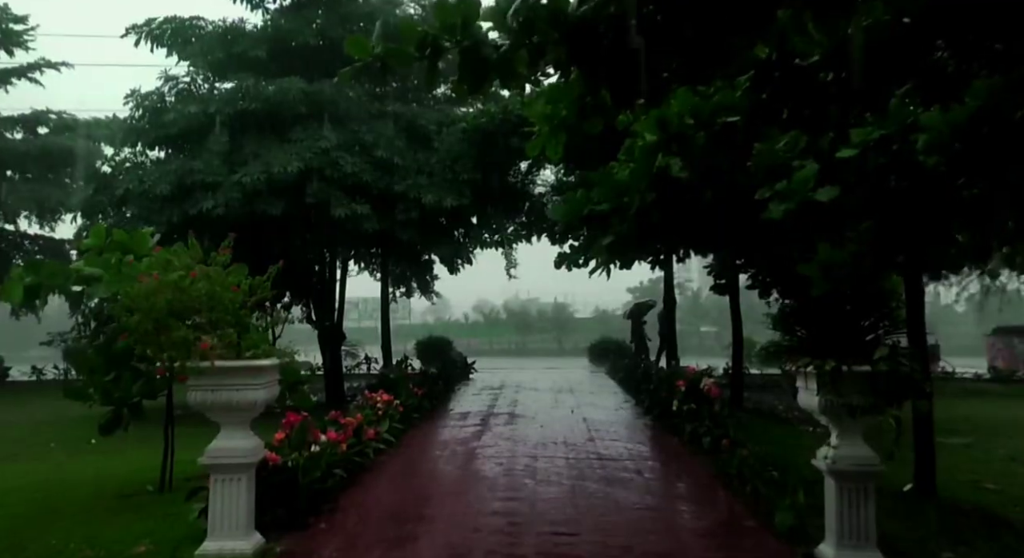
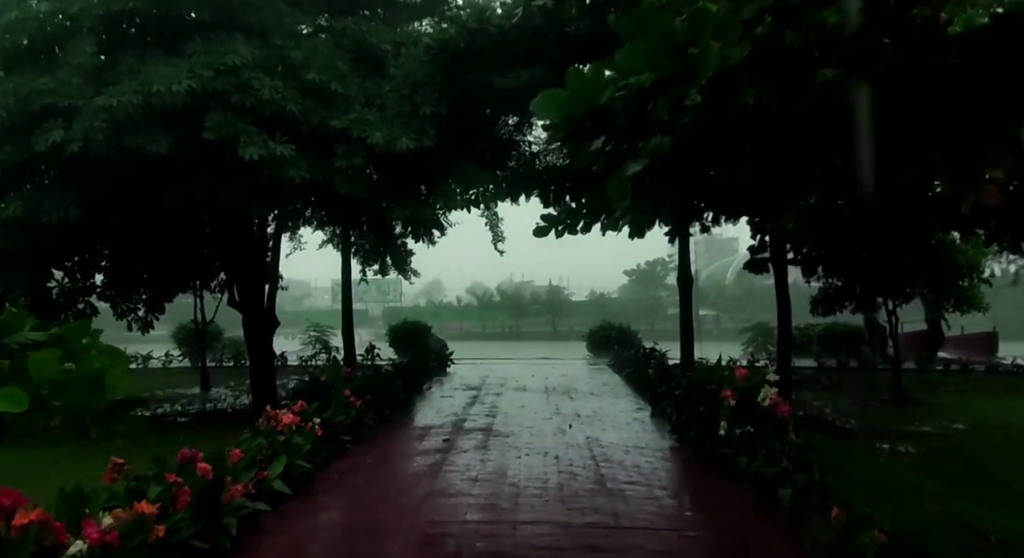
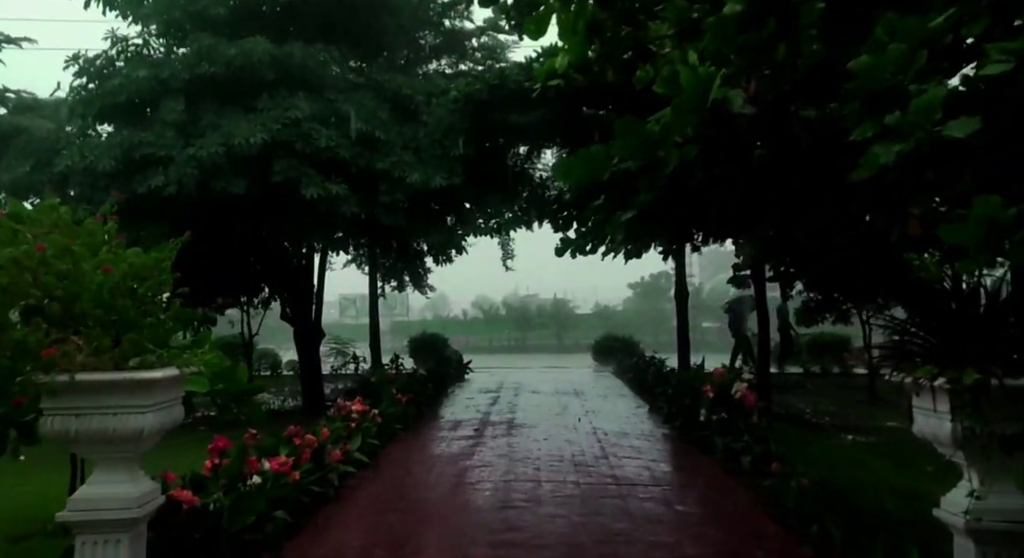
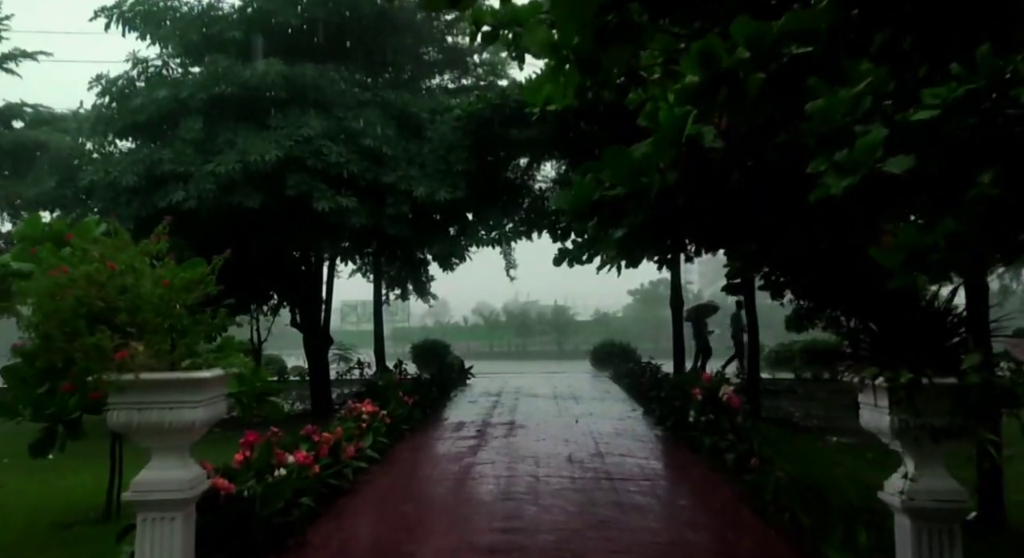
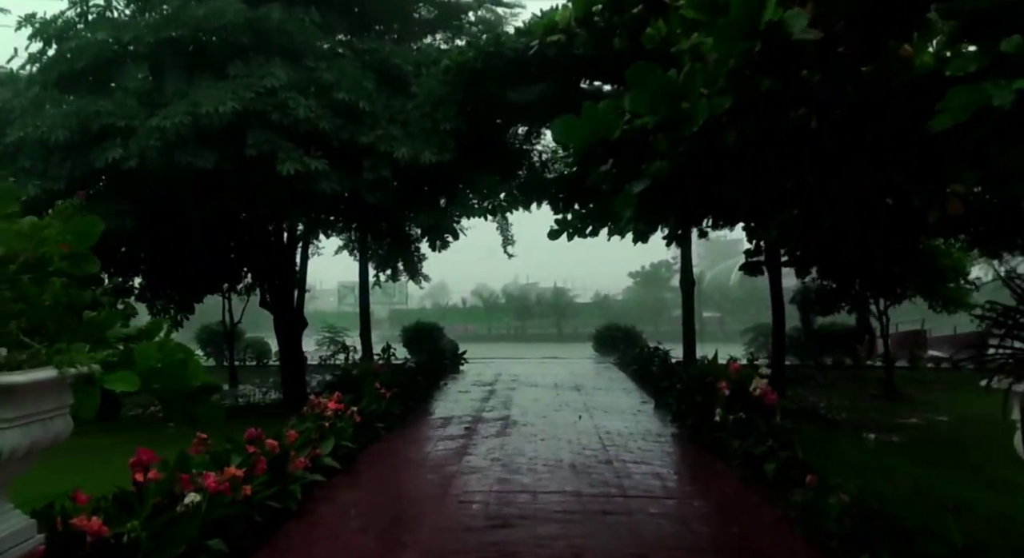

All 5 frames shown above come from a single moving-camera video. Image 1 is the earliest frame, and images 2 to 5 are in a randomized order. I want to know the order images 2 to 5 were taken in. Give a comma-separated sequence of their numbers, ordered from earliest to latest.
4, 3, 5, 2
